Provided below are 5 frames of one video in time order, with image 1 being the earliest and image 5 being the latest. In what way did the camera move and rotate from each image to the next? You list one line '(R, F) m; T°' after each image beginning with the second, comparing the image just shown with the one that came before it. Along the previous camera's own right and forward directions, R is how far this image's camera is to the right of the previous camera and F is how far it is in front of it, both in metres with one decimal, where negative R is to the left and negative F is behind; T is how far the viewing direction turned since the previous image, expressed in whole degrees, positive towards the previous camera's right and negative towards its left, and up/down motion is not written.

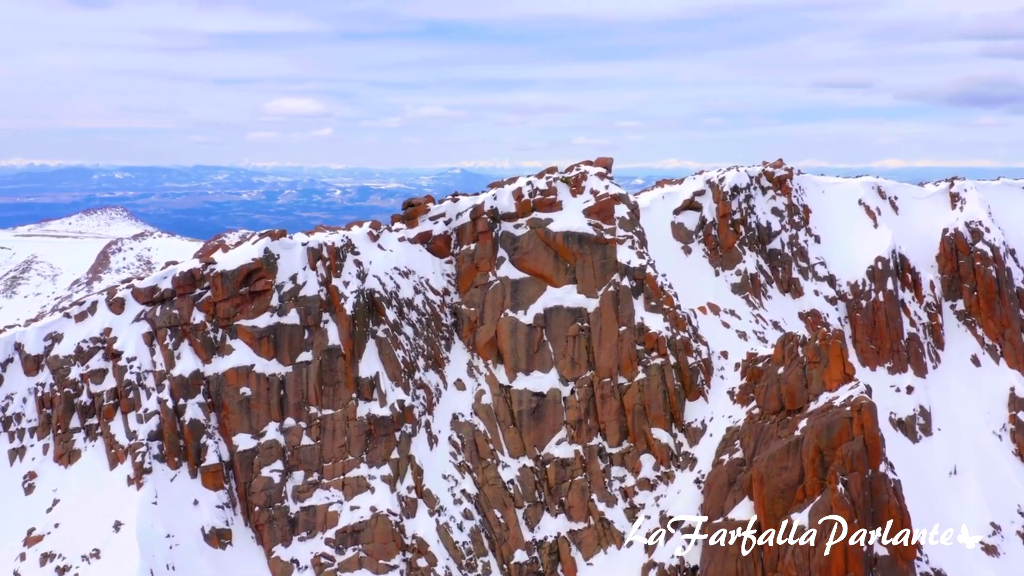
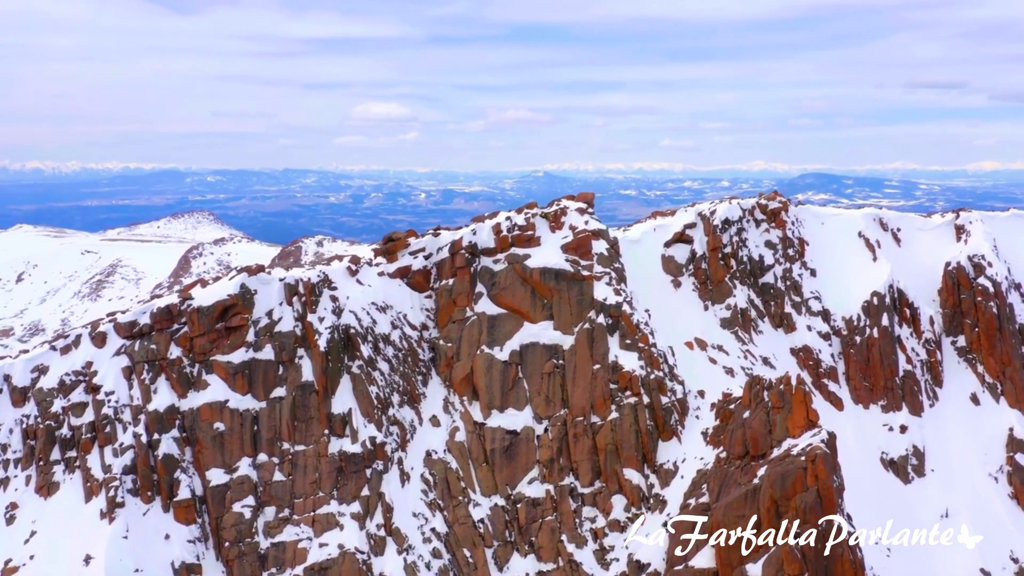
(+4.4, +0.2) m; -2°
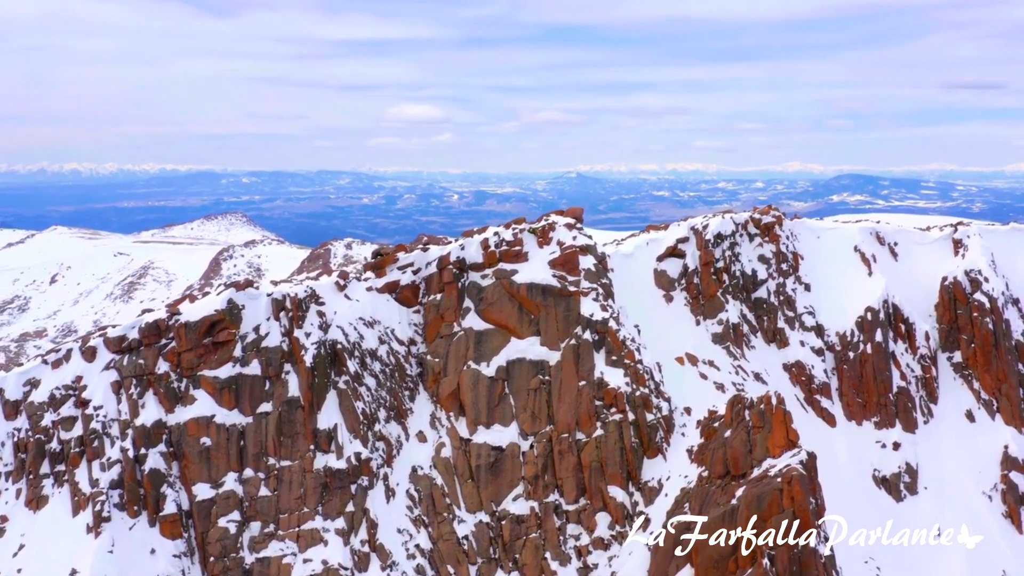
(+1.9, -0.1) m; -1°
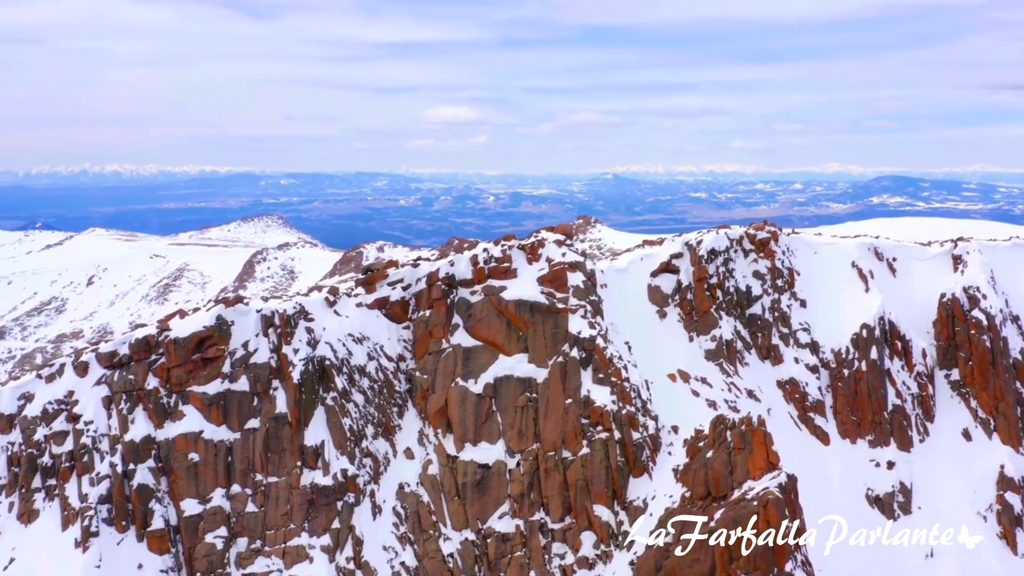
(+2.0, -0.1) m; -1°
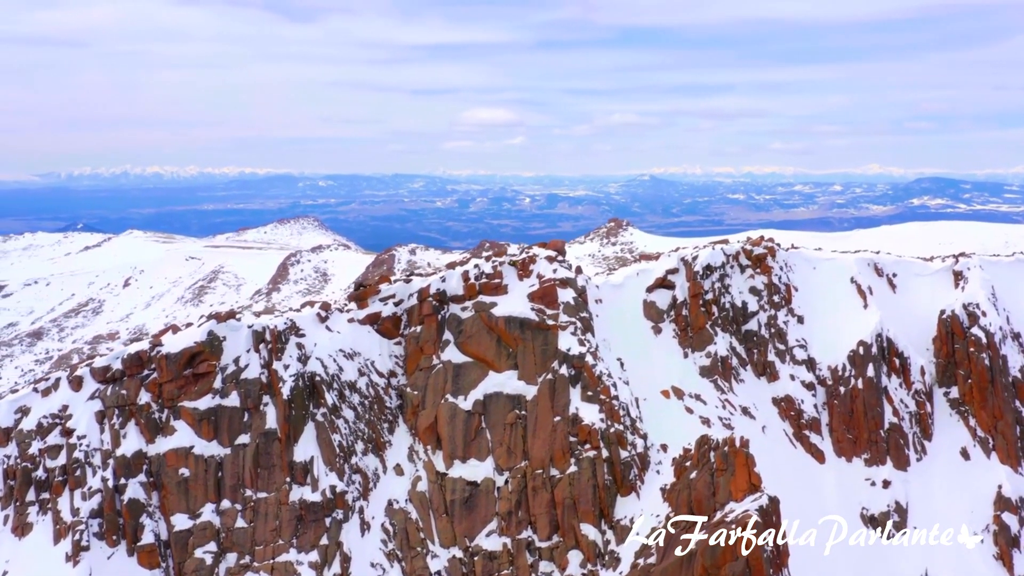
(+1.8, -0.1) m; -1°
